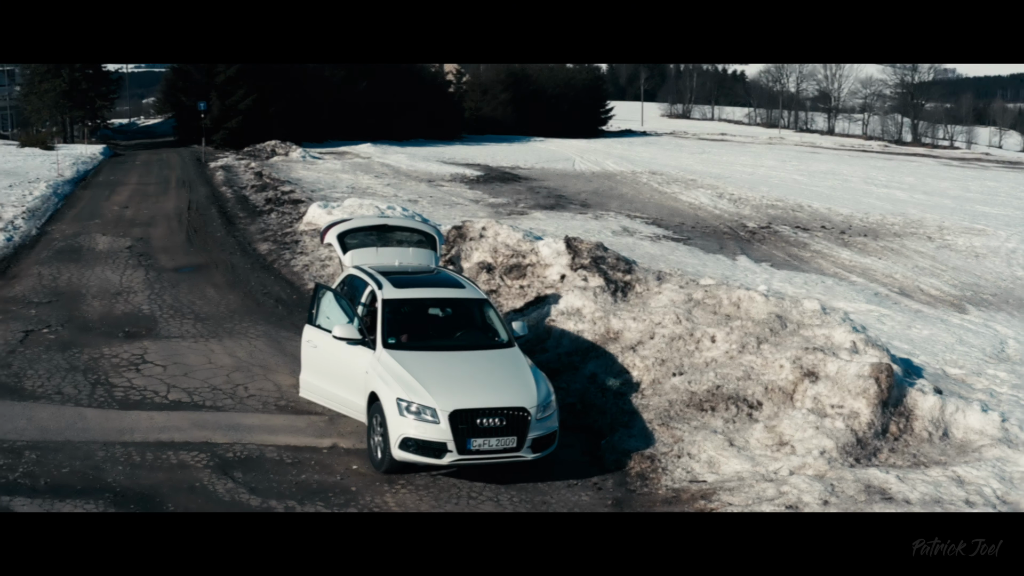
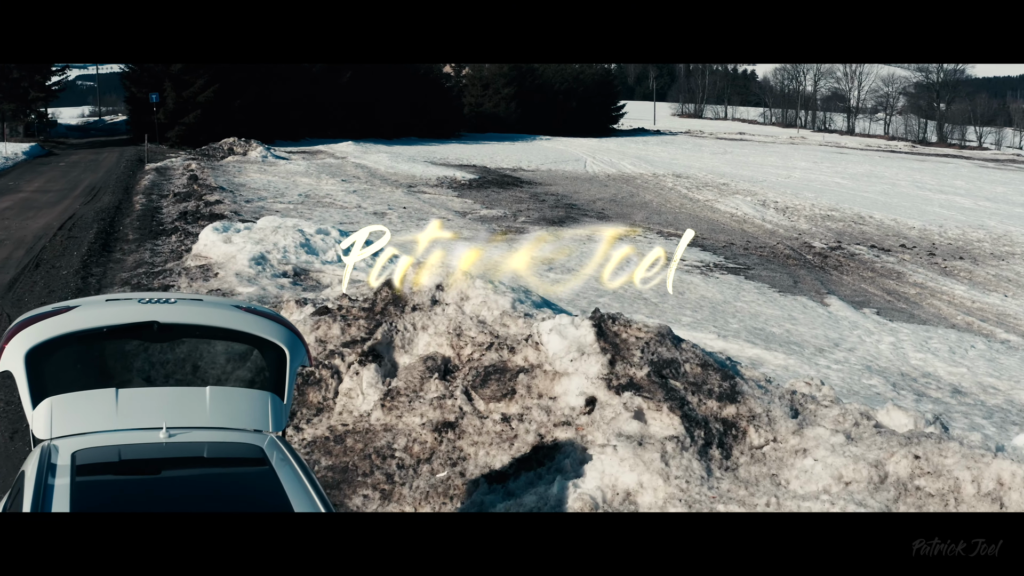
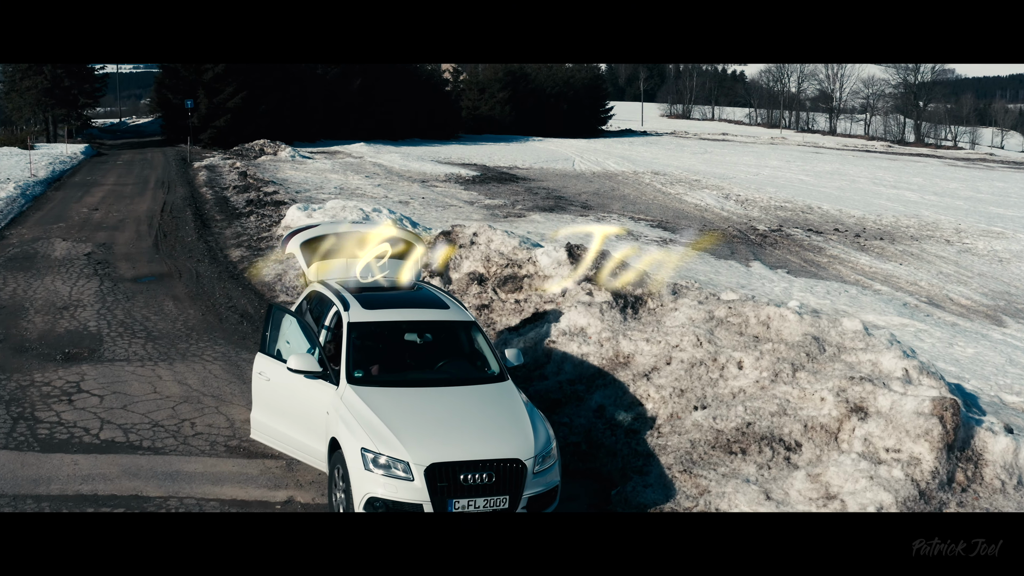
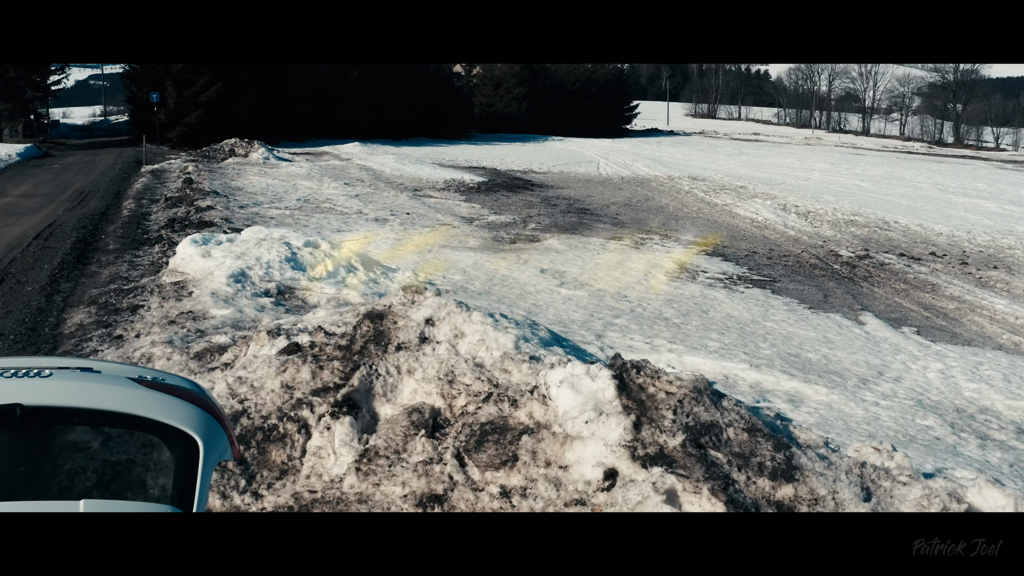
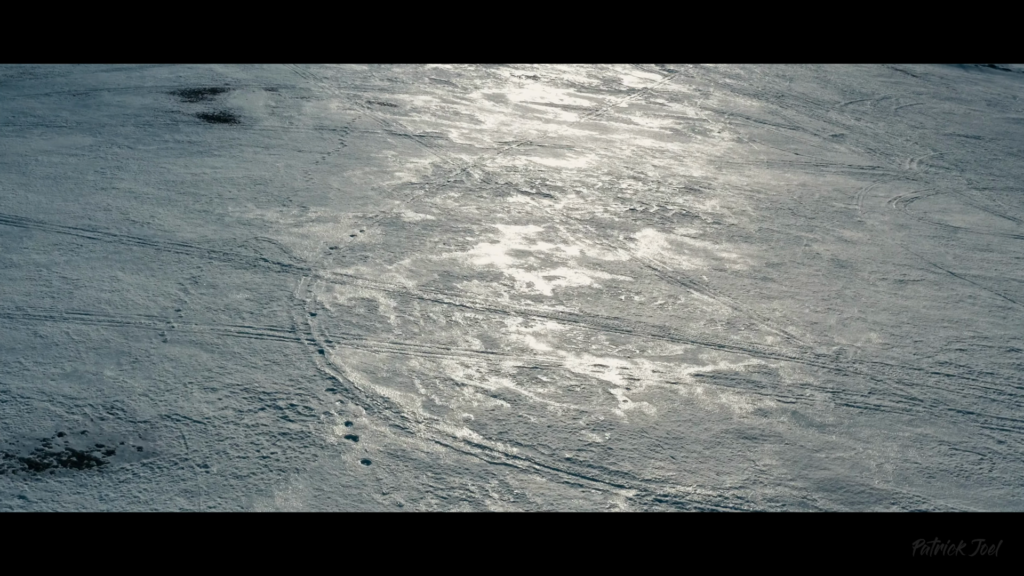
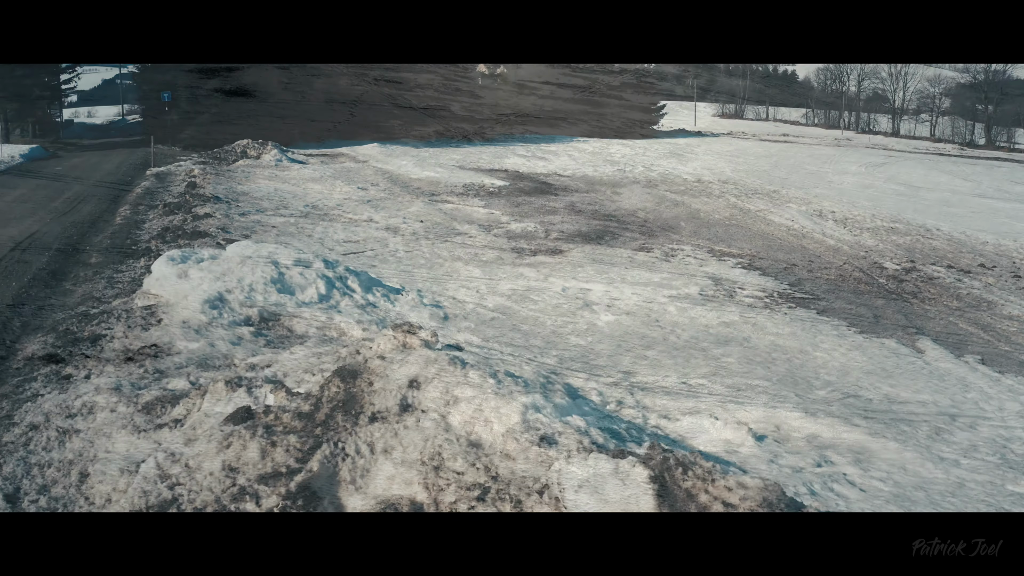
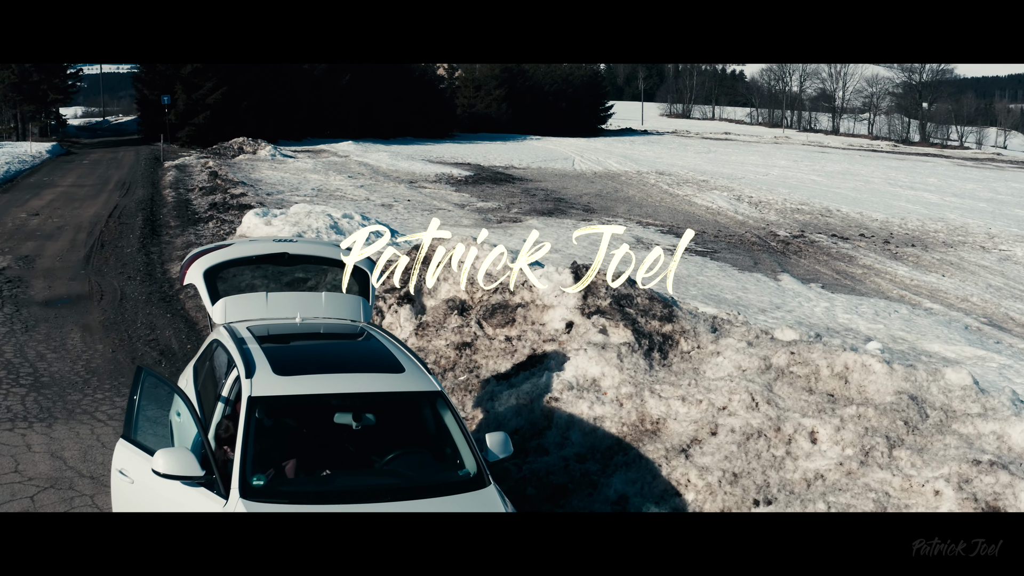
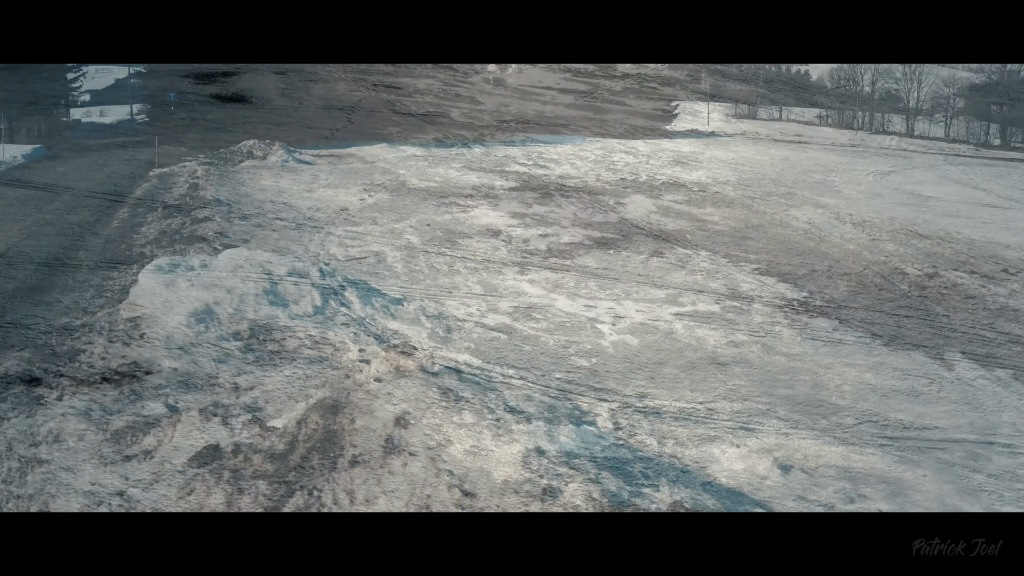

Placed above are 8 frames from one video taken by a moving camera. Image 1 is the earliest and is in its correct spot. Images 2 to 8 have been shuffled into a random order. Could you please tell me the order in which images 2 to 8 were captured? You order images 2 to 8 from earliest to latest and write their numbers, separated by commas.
3, 7, 2, 4, 6, 8, 5
